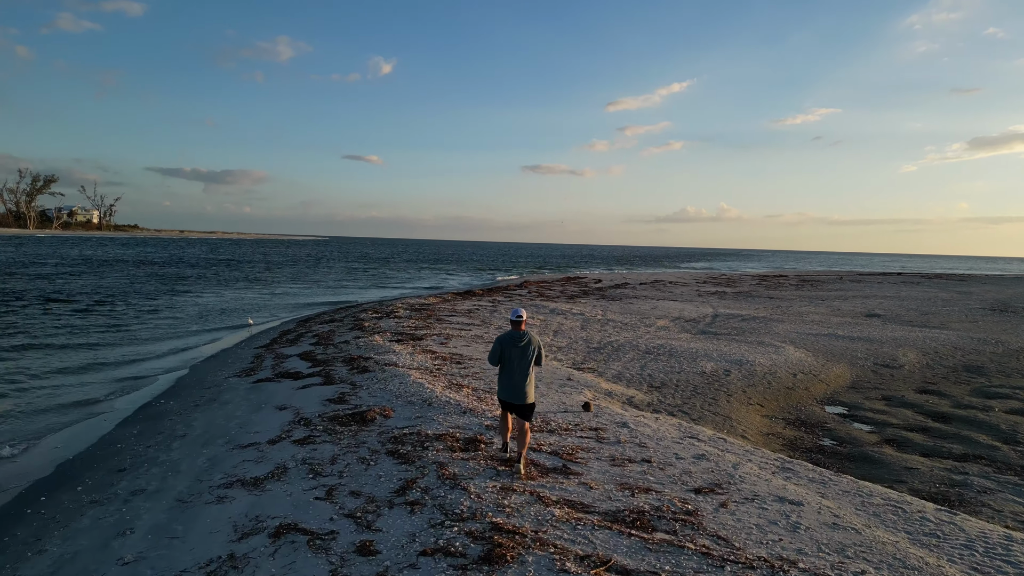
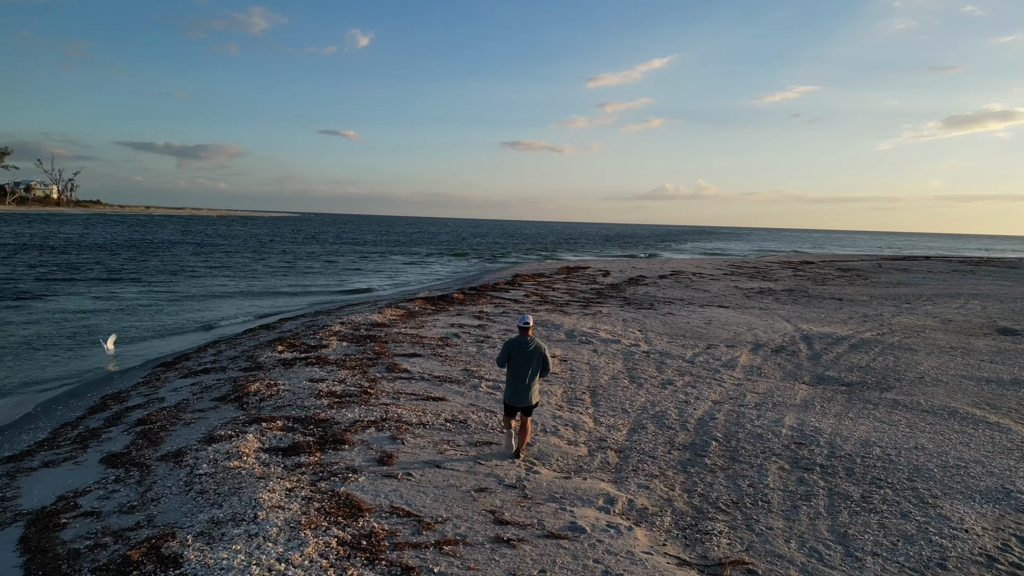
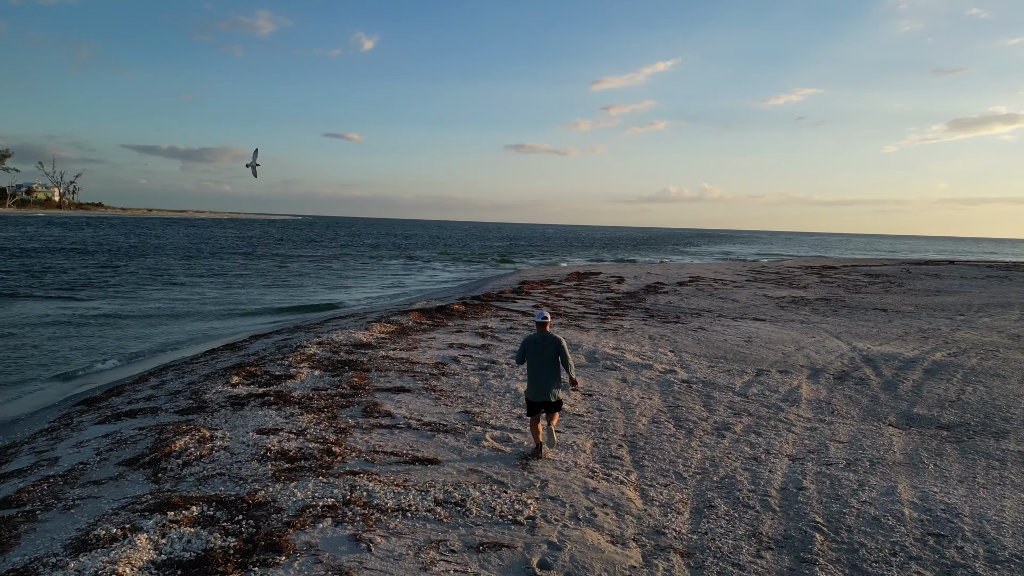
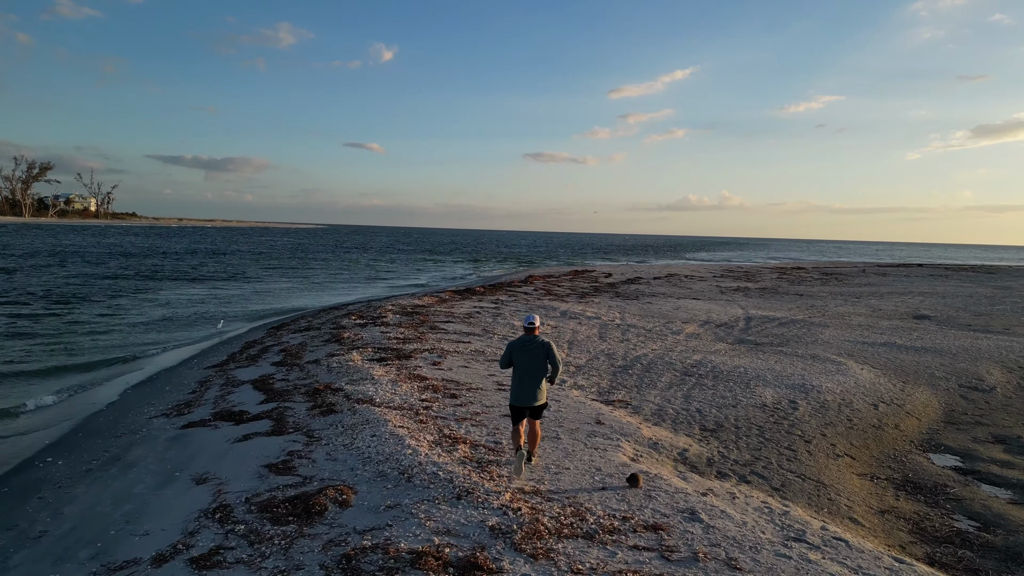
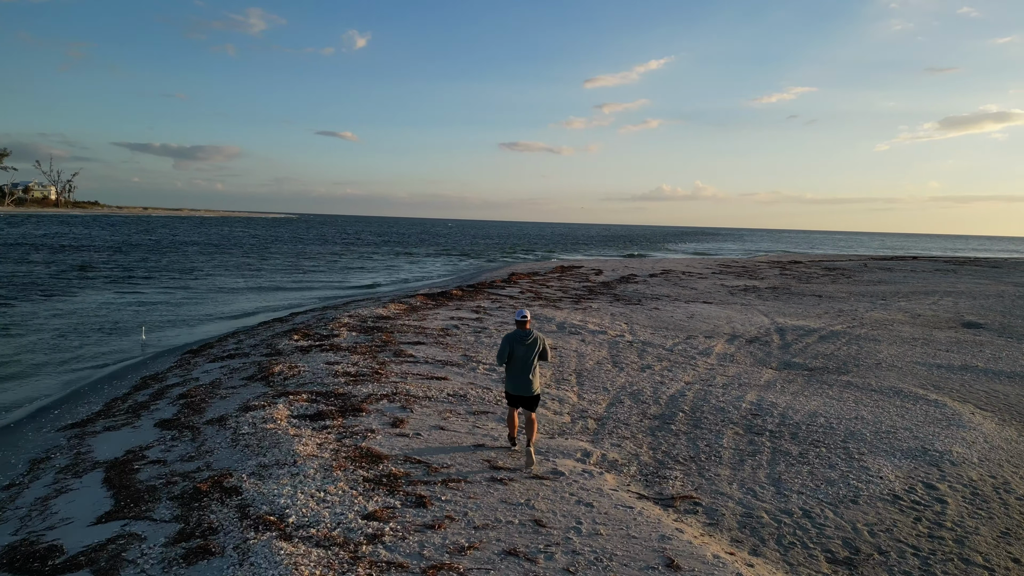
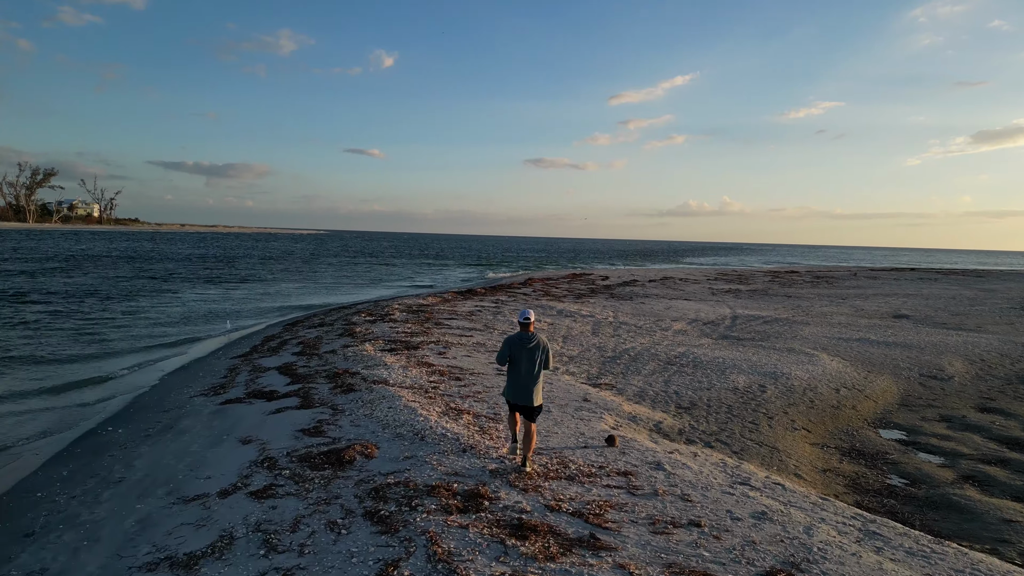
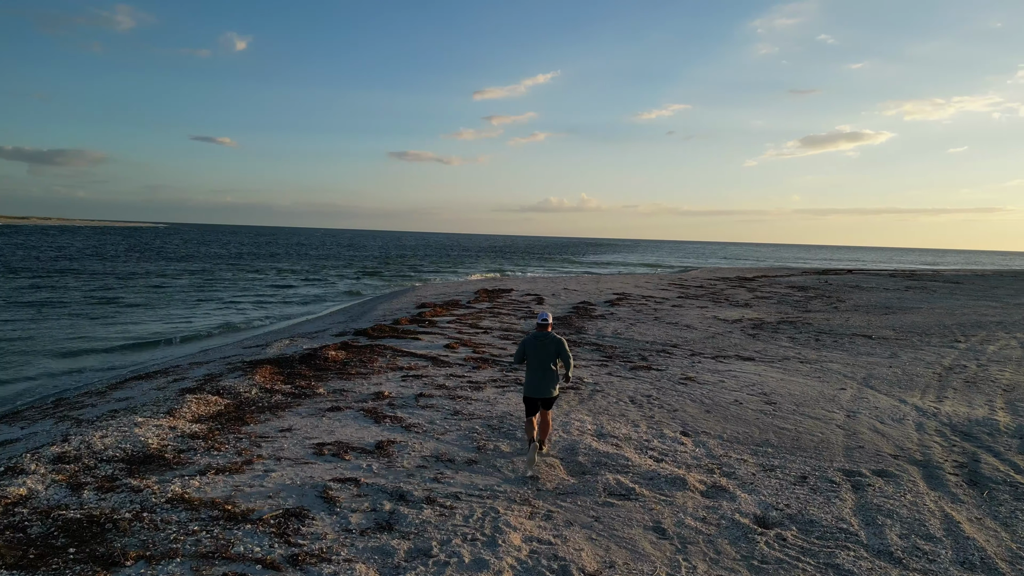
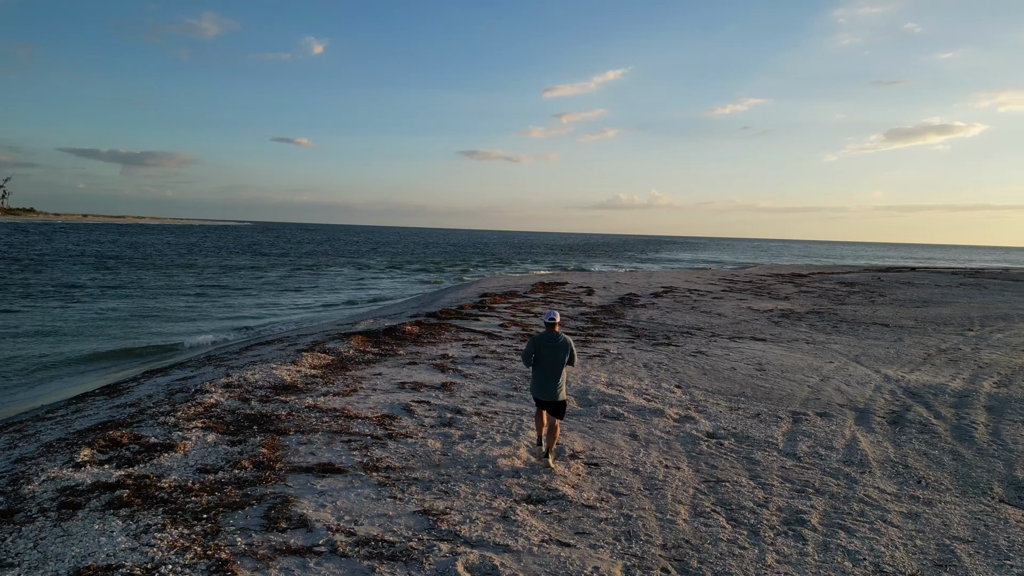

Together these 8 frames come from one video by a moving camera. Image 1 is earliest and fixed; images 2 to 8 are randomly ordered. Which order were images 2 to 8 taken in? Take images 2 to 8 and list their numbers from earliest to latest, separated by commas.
6, 4, 5, 2, 3, 8, 7
